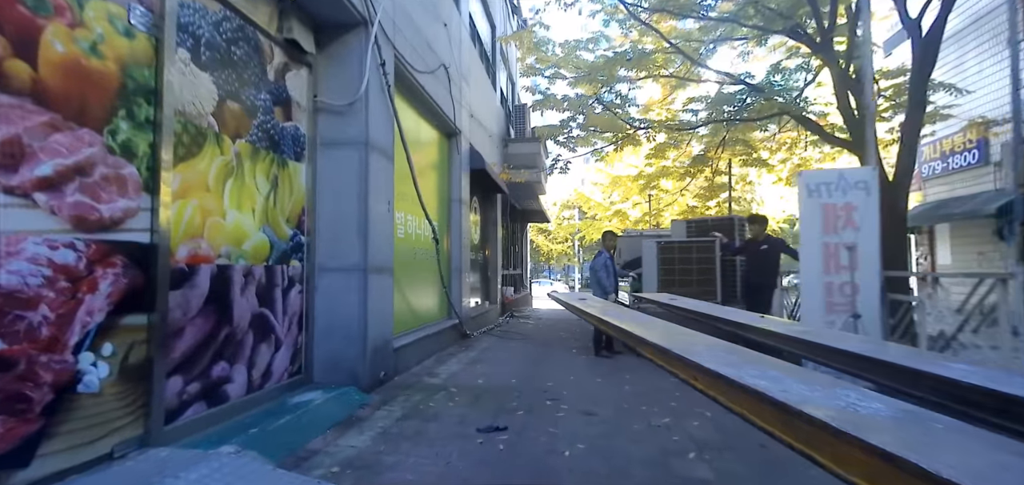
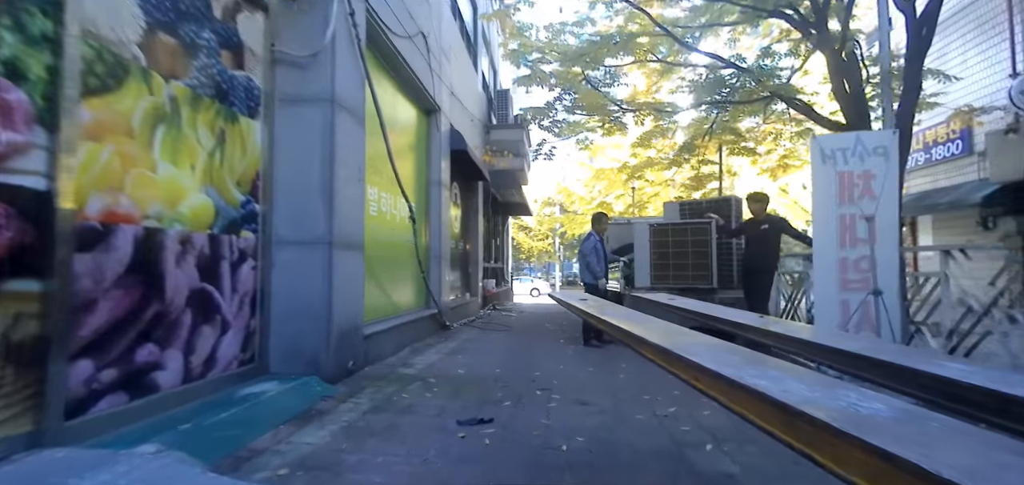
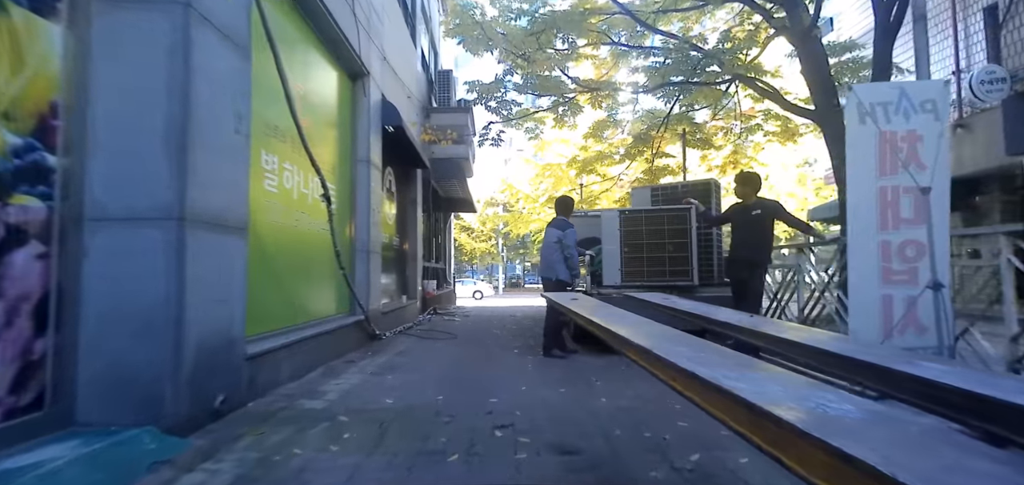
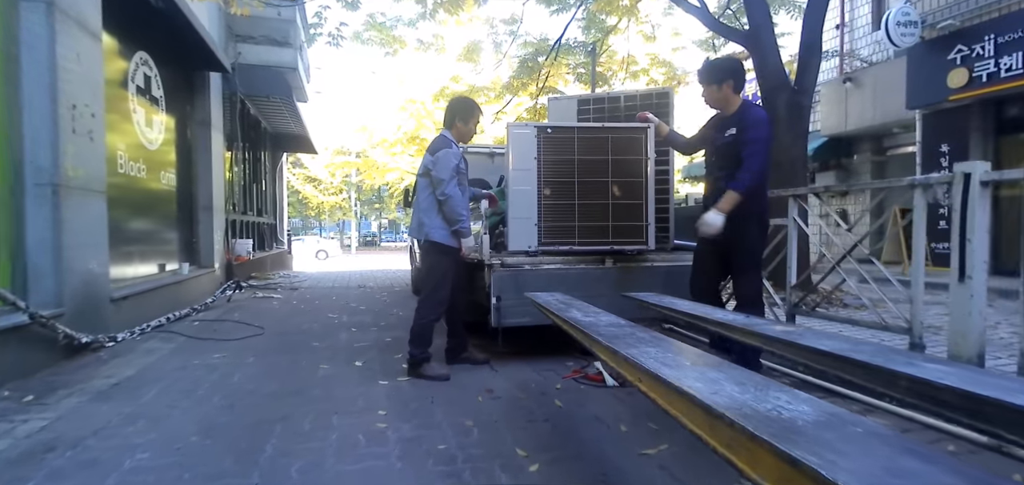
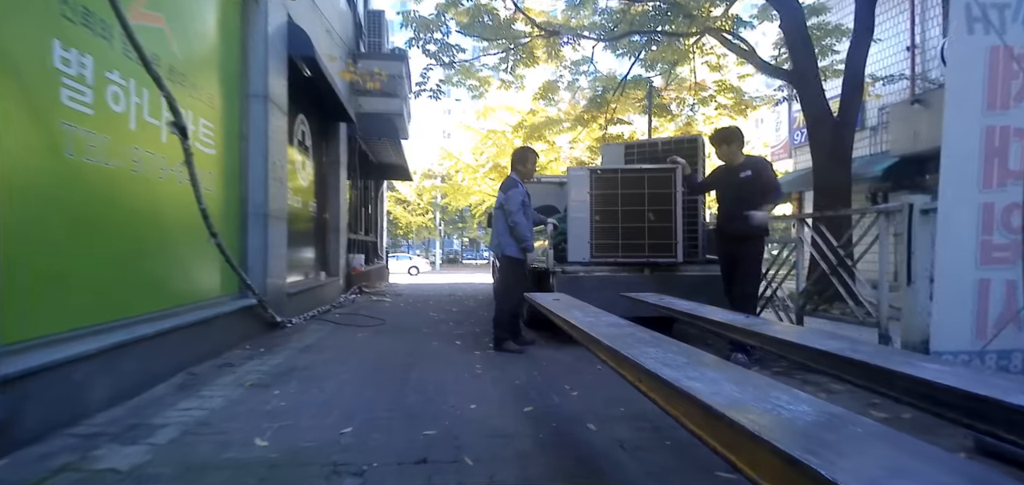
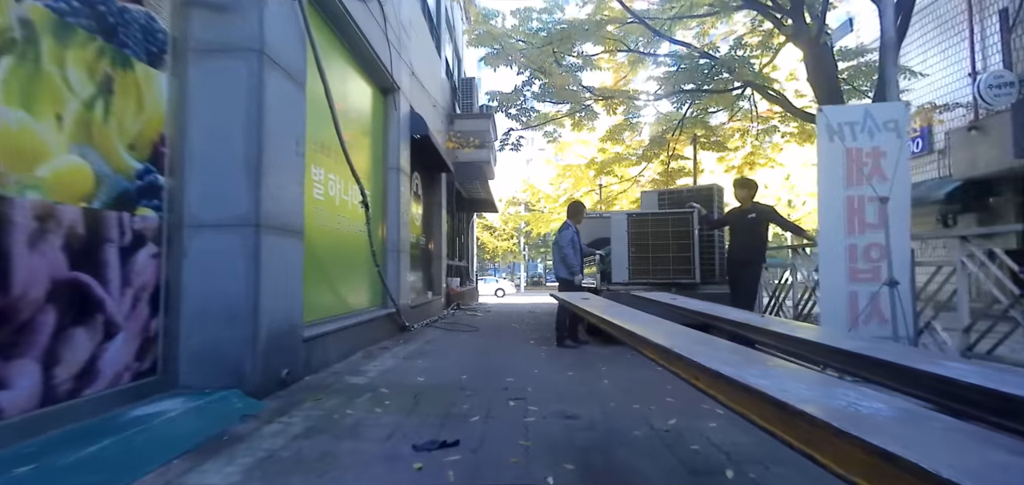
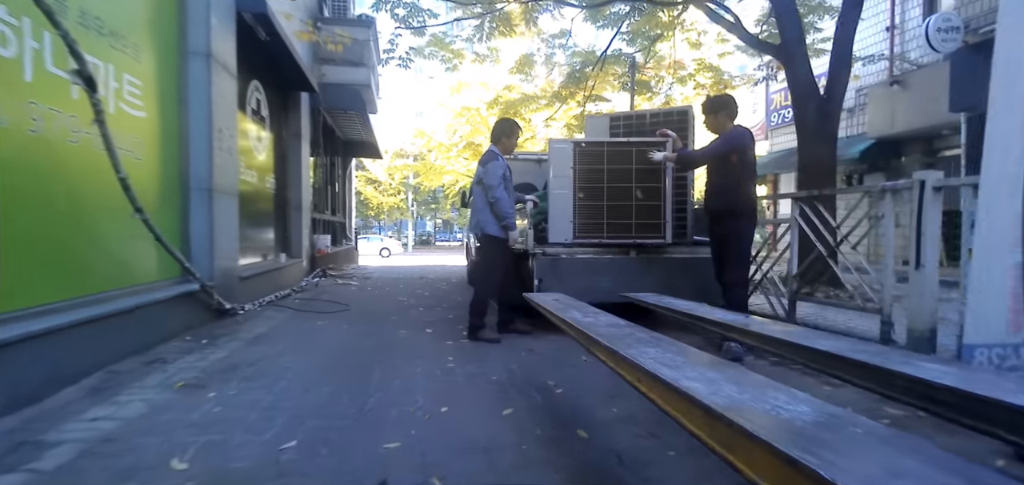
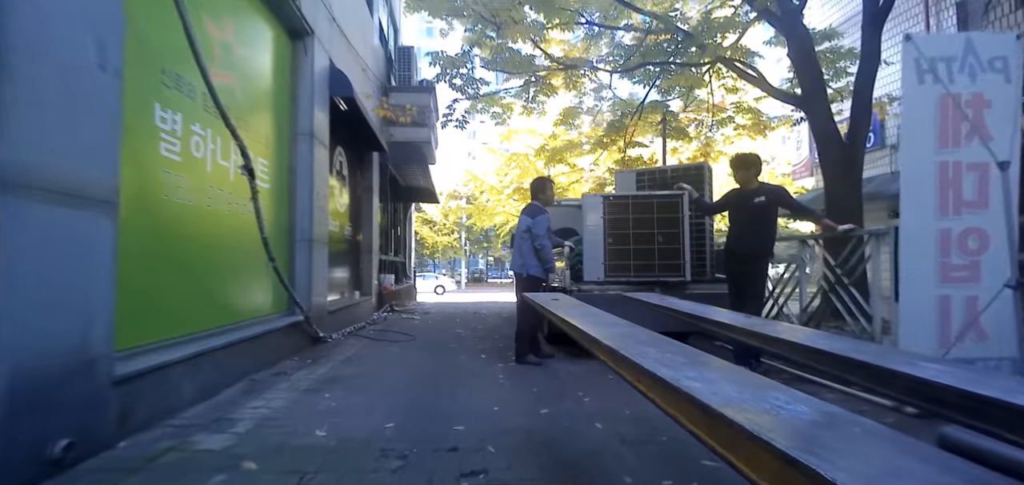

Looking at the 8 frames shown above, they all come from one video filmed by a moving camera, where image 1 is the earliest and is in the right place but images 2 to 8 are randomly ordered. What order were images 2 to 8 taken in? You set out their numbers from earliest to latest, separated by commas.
2, 6, 3, 8, 5, 7, 4
